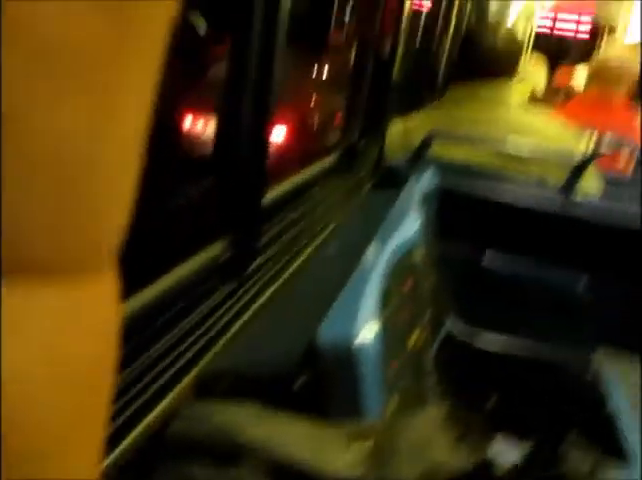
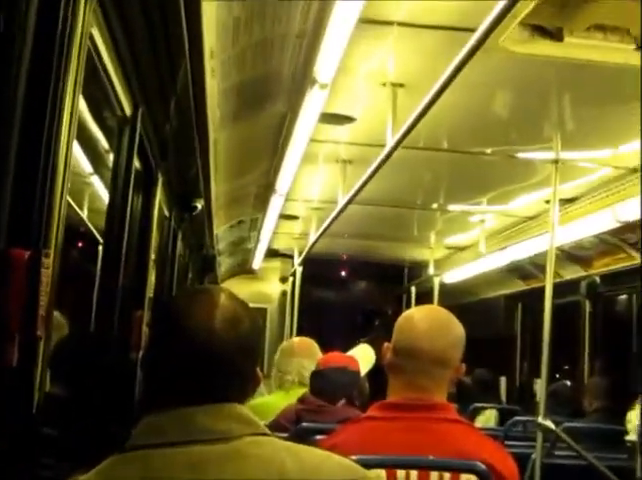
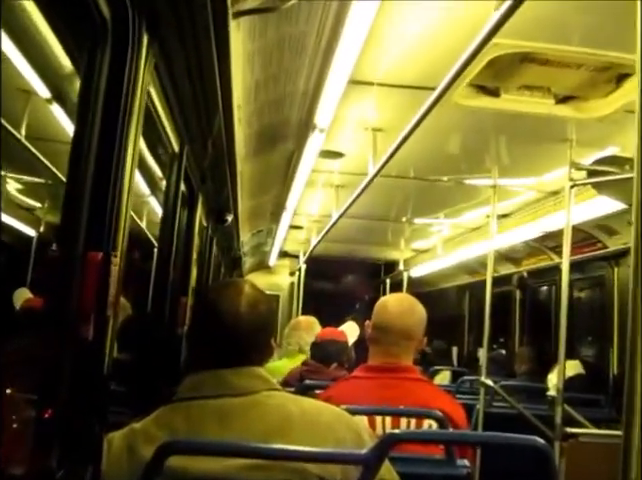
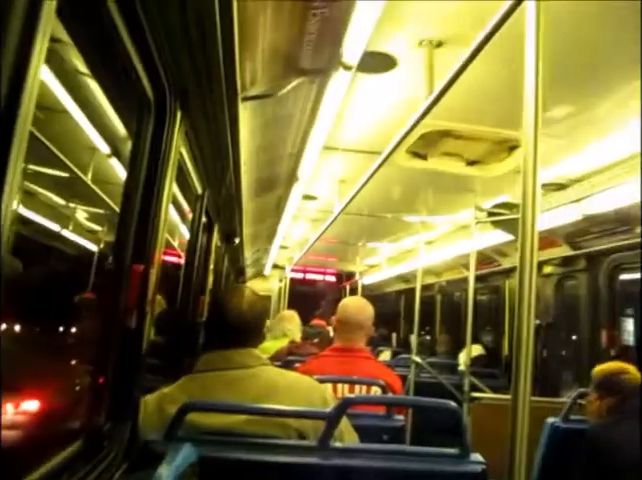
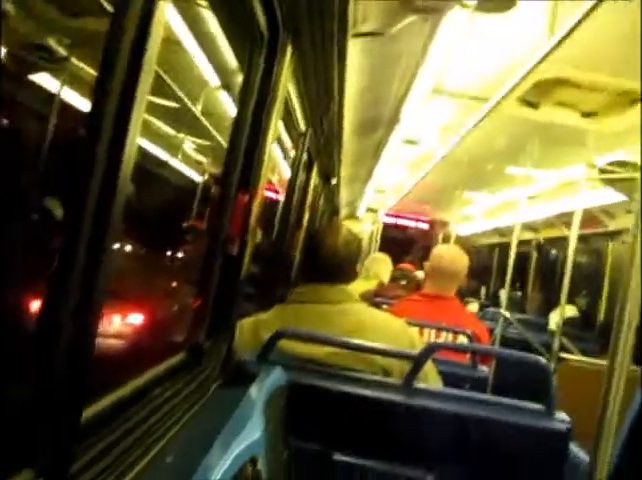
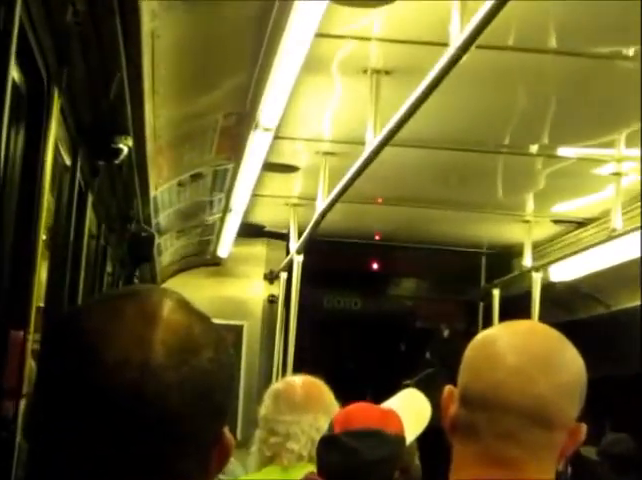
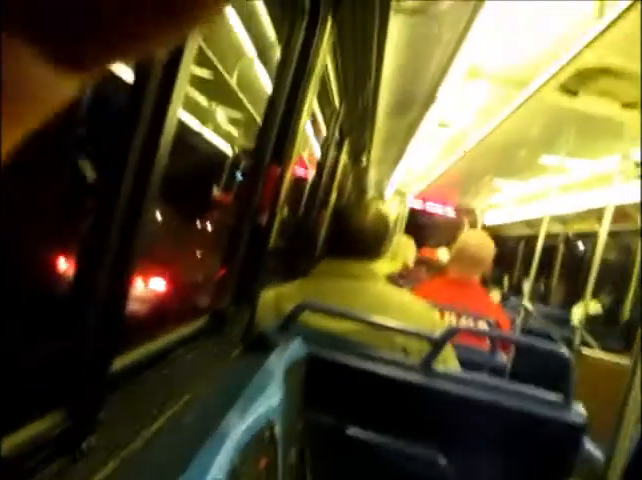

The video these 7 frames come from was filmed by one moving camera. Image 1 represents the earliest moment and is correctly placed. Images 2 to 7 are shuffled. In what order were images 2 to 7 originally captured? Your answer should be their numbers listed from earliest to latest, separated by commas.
7, 5, 4, 3, 2, 6
